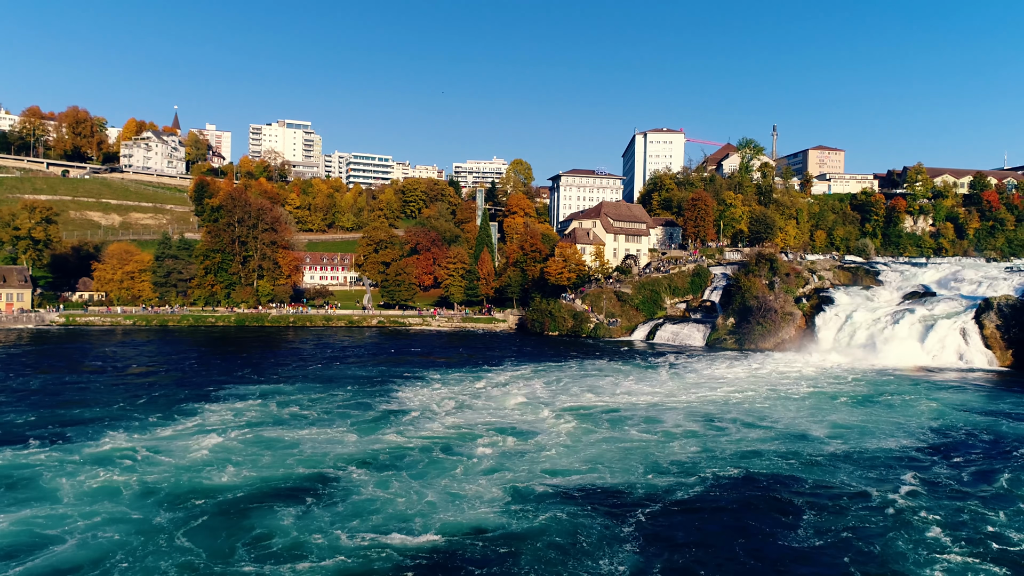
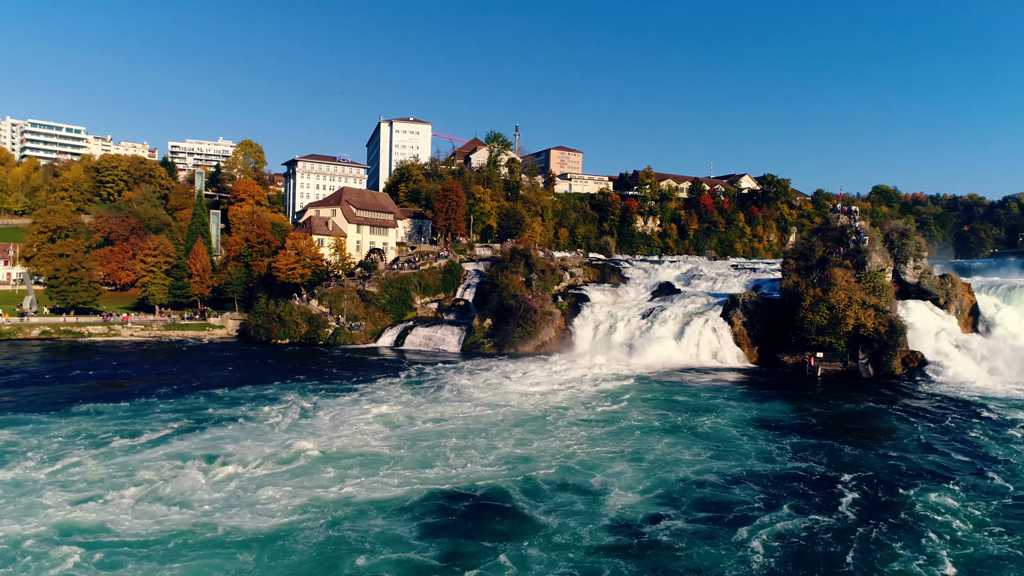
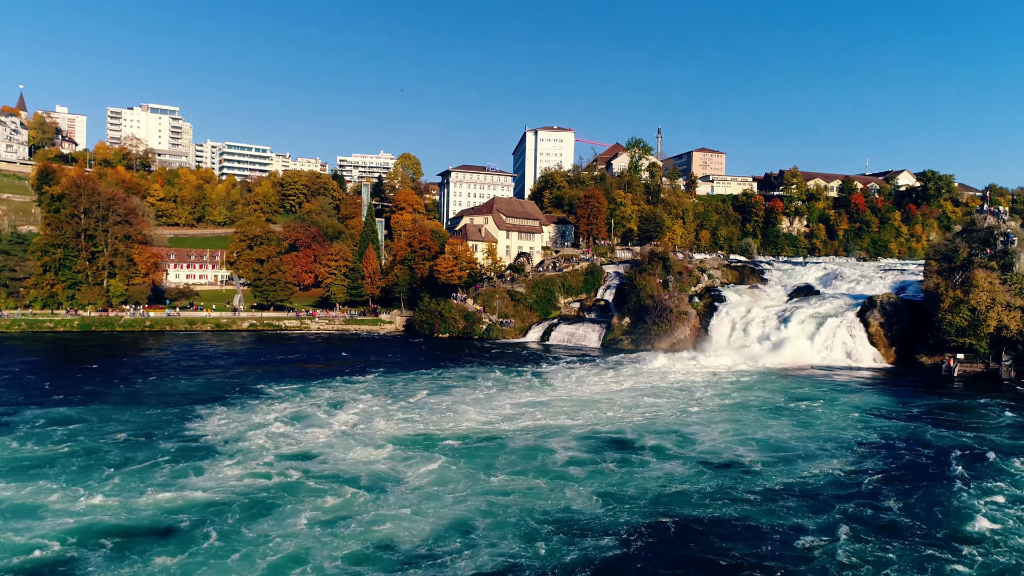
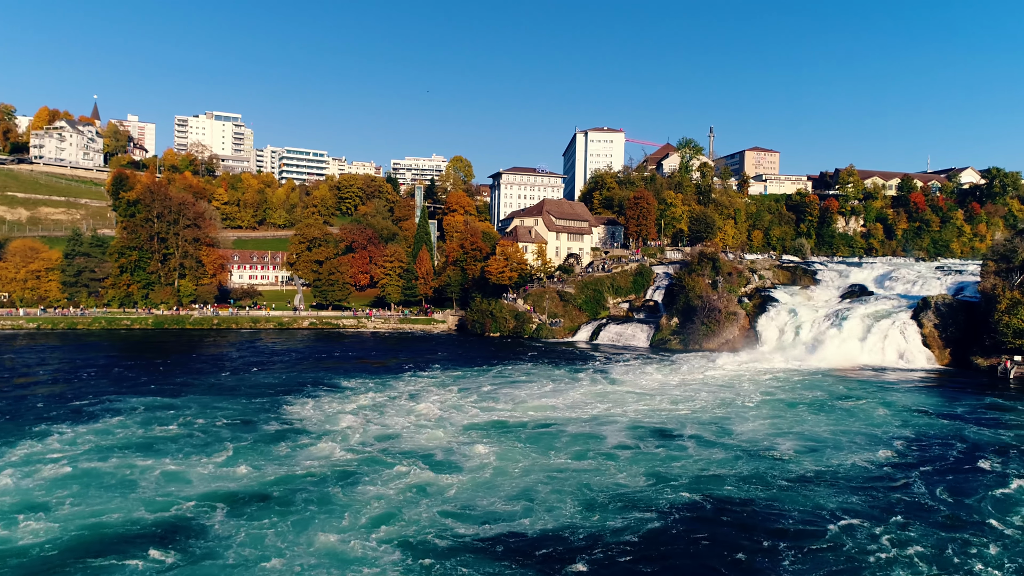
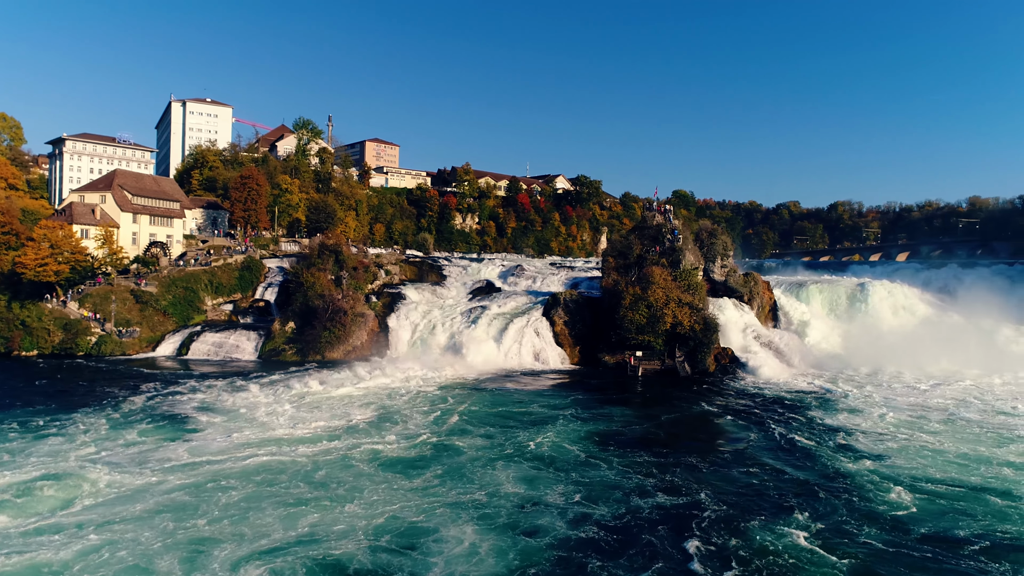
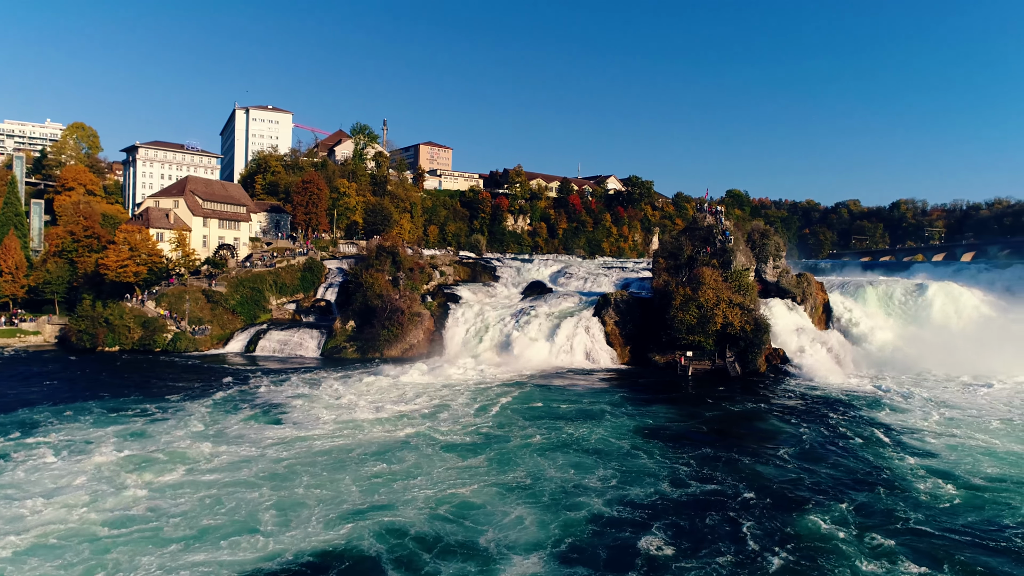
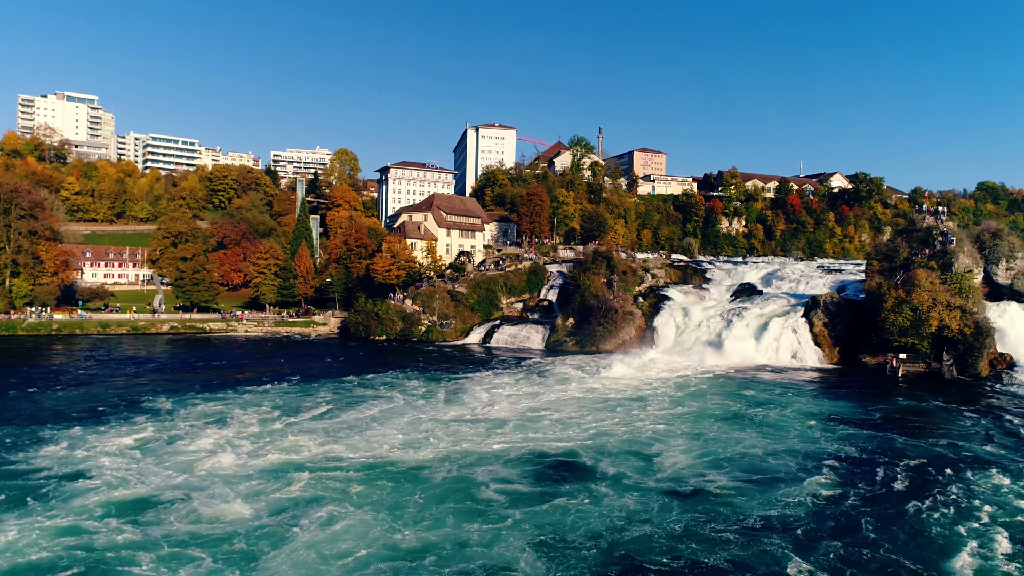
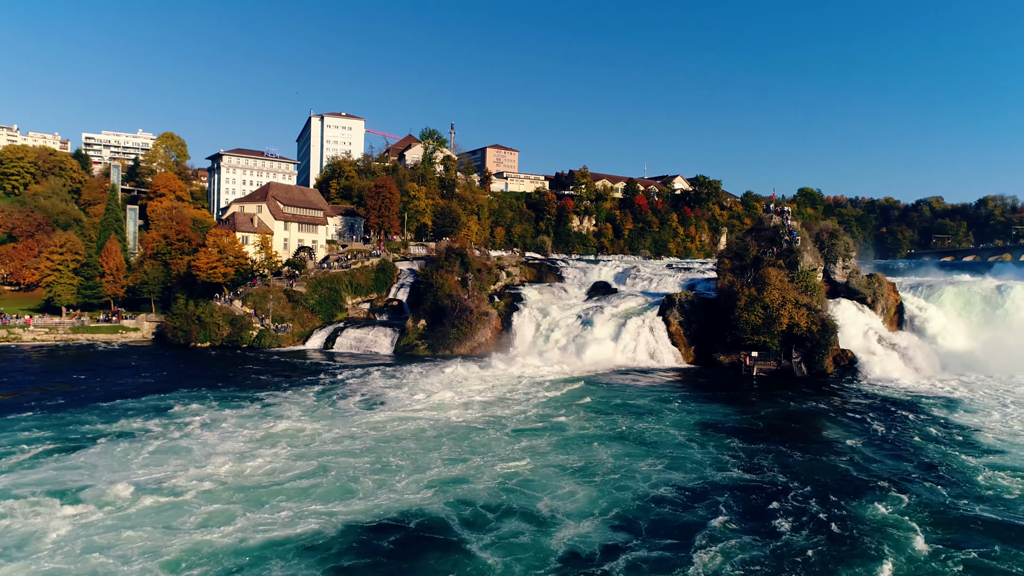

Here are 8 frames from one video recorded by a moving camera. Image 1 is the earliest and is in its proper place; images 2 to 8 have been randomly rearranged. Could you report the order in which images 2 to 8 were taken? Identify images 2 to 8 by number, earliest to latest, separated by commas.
4, 3, 7, 2, 8, 6, 5
